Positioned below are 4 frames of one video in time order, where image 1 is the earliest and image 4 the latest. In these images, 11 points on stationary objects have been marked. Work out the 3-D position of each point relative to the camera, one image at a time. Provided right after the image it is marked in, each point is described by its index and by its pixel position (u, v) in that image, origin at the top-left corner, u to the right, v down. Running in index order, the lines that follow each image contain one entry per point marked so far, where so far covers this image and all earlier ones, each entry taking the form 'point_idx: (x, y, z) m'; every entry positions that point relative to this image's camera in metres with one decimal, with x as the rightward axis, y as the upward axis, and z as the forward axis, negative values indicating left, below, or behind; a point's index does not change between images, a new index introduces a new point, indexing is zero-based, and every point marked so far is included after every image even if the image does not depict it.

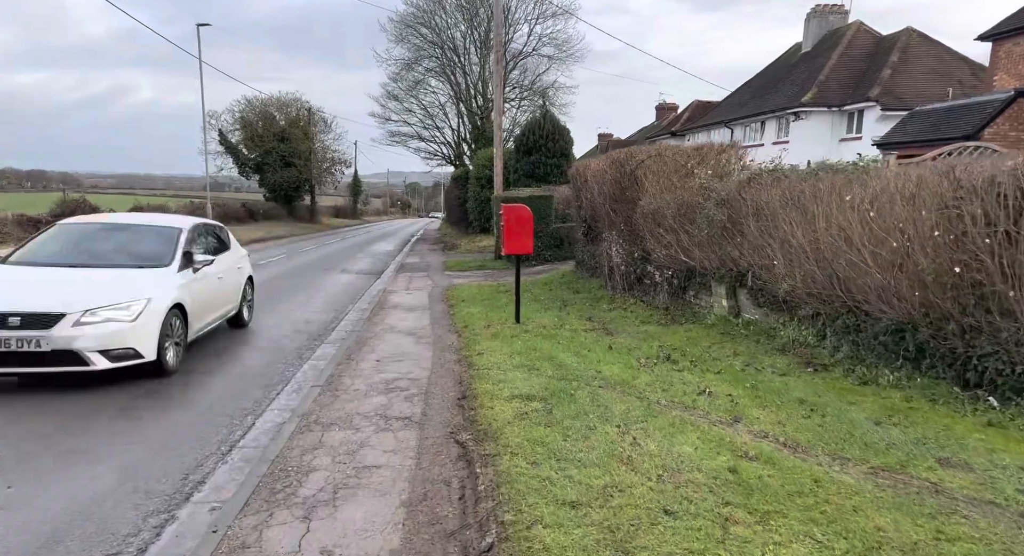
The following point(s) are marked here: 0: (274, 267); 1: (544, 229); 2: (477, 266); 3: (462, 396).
0: (-6.6, +0.3, +19.7) m
1: (+0.9, +1.2, +18.4) m
2: (-1.0, +0.3, +18.9) m
3: (-0.4, -1.0, +5.9) m
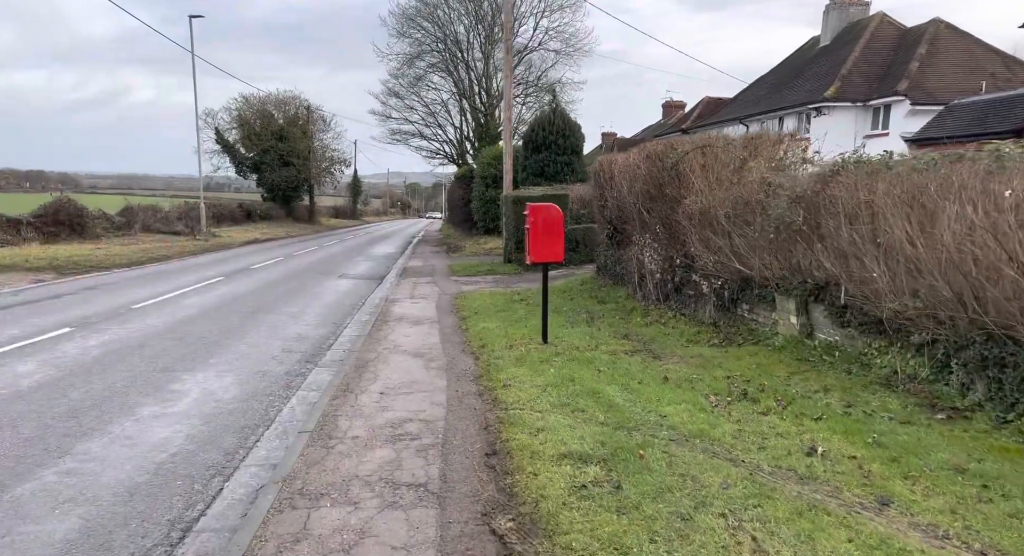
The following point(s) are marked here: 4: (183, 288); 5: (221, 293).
0: (-6.3, +0.2, +18.4) m
1: (+1.1, +1.1, +17.1) m
2: (-0.7, +0.2, +17.6) m
3: (-0.1, -1.1, +4.6) m
4: (-6.7, -0.2, +14.6) m
5: (-5.7, -0.3, +13.9) m
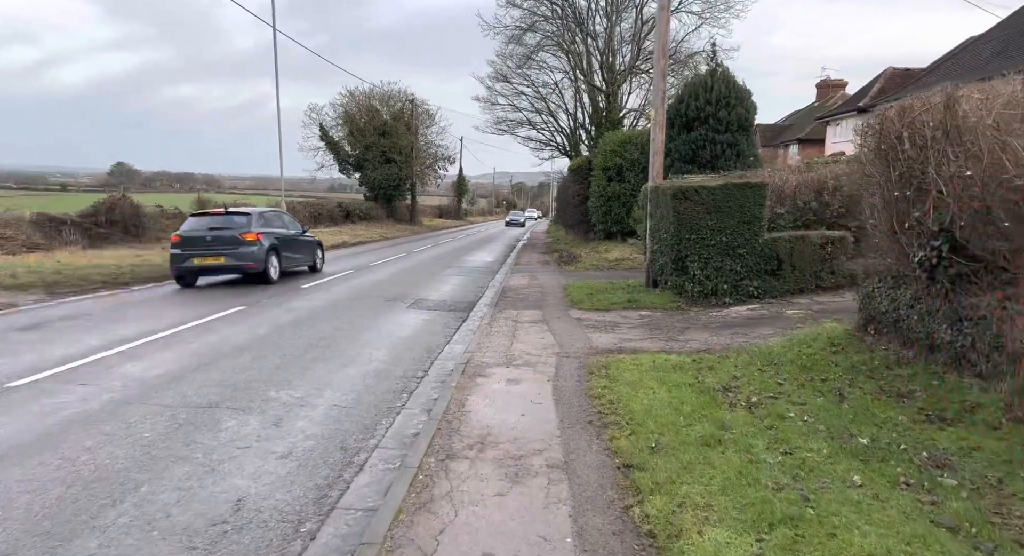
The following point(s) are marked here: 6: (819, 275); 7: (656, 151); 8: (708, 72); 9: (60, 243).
0: (-3.6, -0.3, +13.1) m
1: (+3.6, +0.5, +10.7) m
2: (+1.8, -0.4, +11.4) m
3: (+0.4, -1.7, -1.5) m
4: (-4.6, -0.7, +9.4) m
5: (-3.7, -0.8, +8.5) m
6: (+4.8, +0.1, +11.0) m
7: (+2.7, +2.4, +13.2) m
8: (+4.9, +5.1, +17.5) m
9: (-12.9, +0.9, +20.1) m
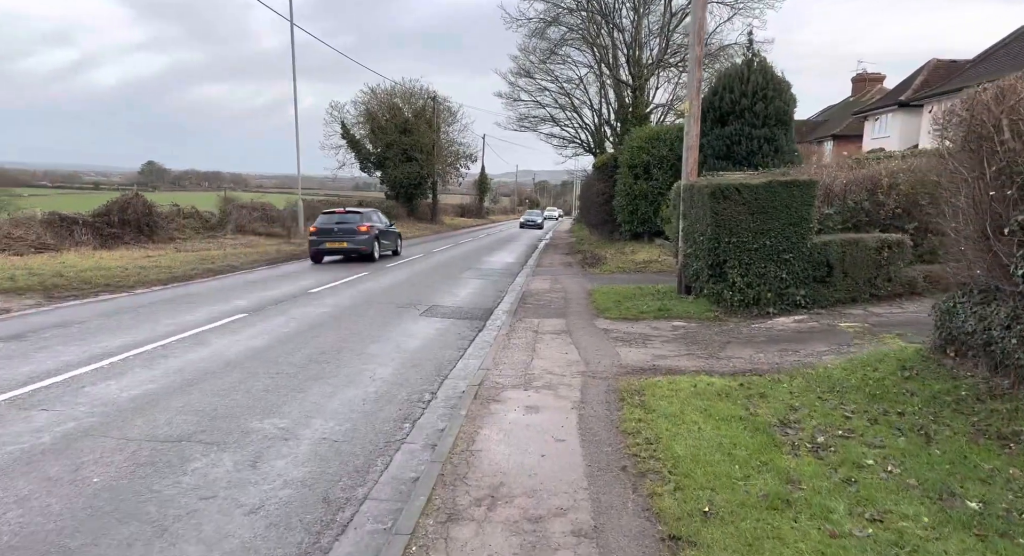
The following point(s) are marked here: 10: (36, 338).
0: (-3.3, -0.4, +12.3) m
1: (+3.9, +0.4, +9.6) m
2: (+2.1, -0.5, +10.5) m
3: (+0.3, -1.8, -2.4) m
4: (-4.3, -0.7, +8.6) m
5: (-3.4, -0.9, +7.7) m
6: (+5.1, -0.1, +10.0) m
7: (+3.1, +2.3, +12.2) m
8: (+5.4, +5.0, +16.4) m
9: (-12.3, +0.9, +19.7) m
10: (-5.8, -0.8, +8.3) m
